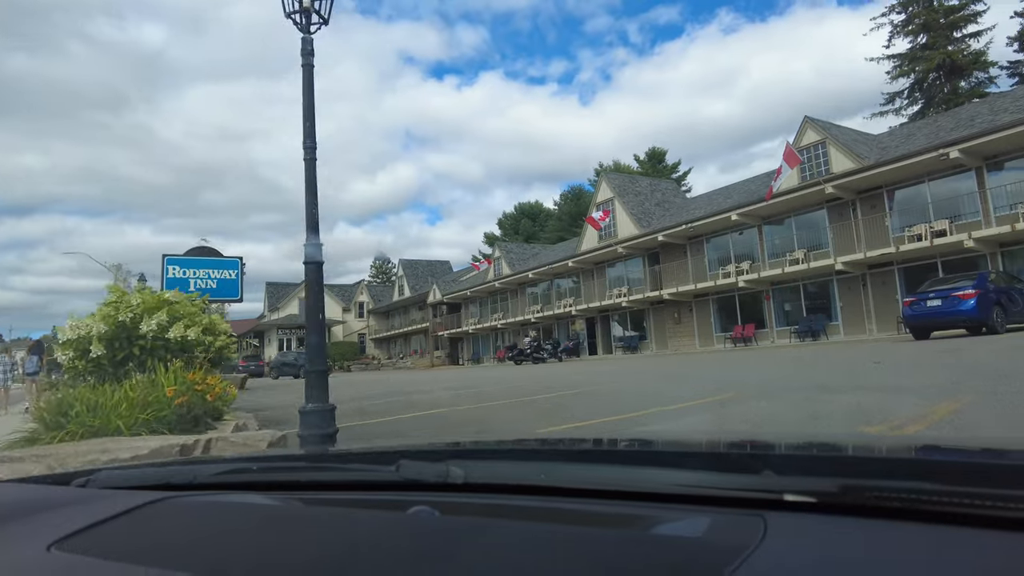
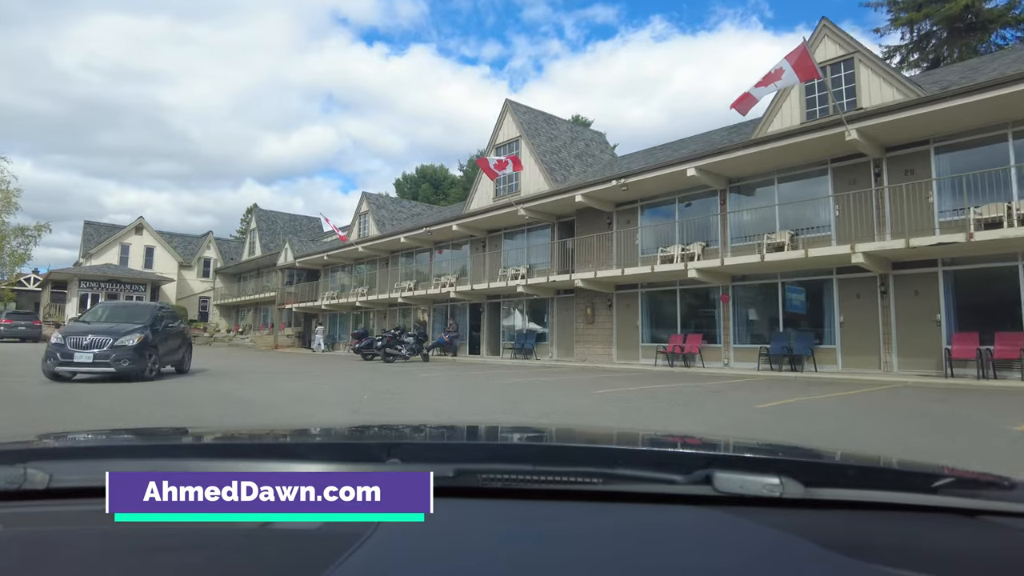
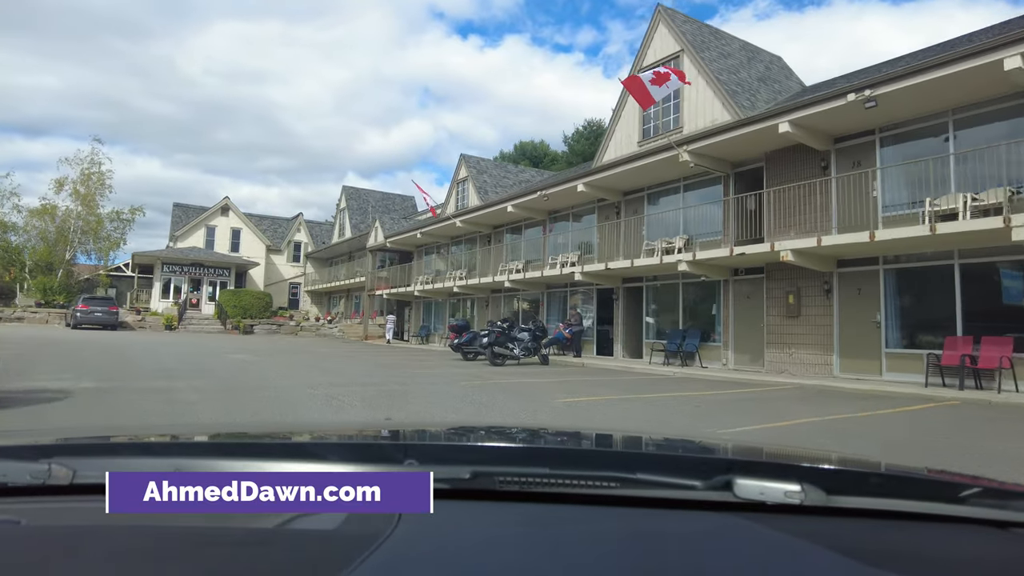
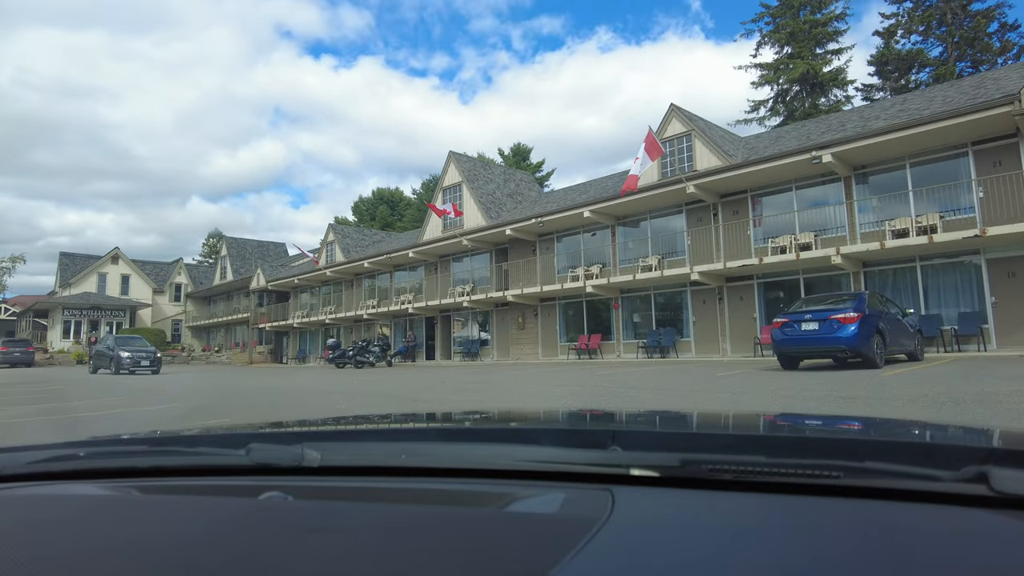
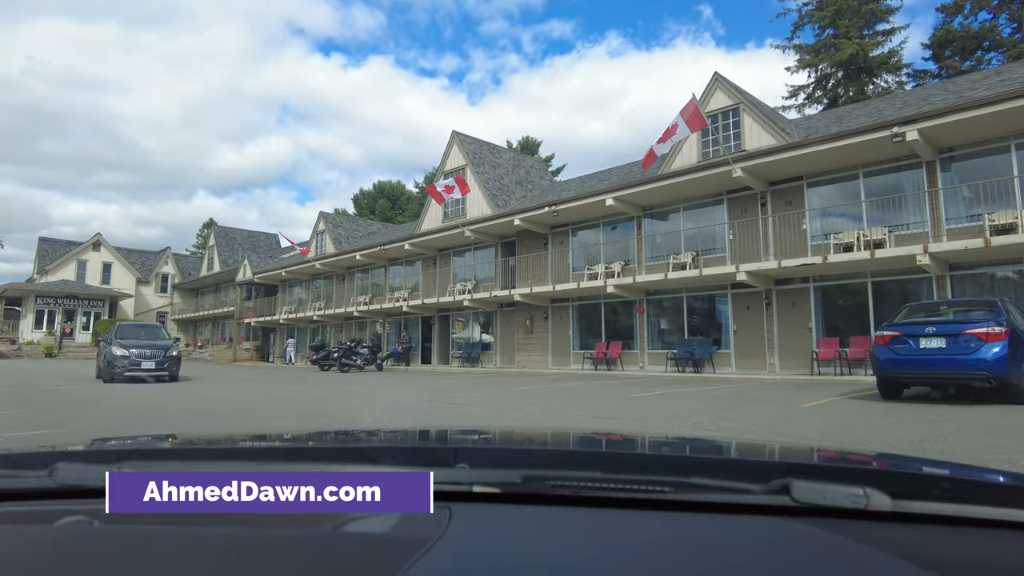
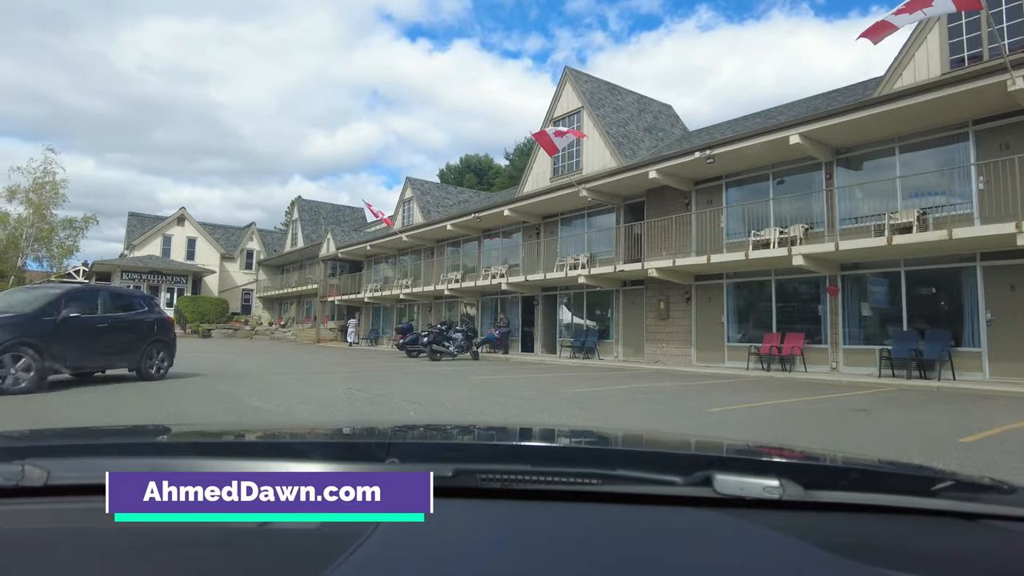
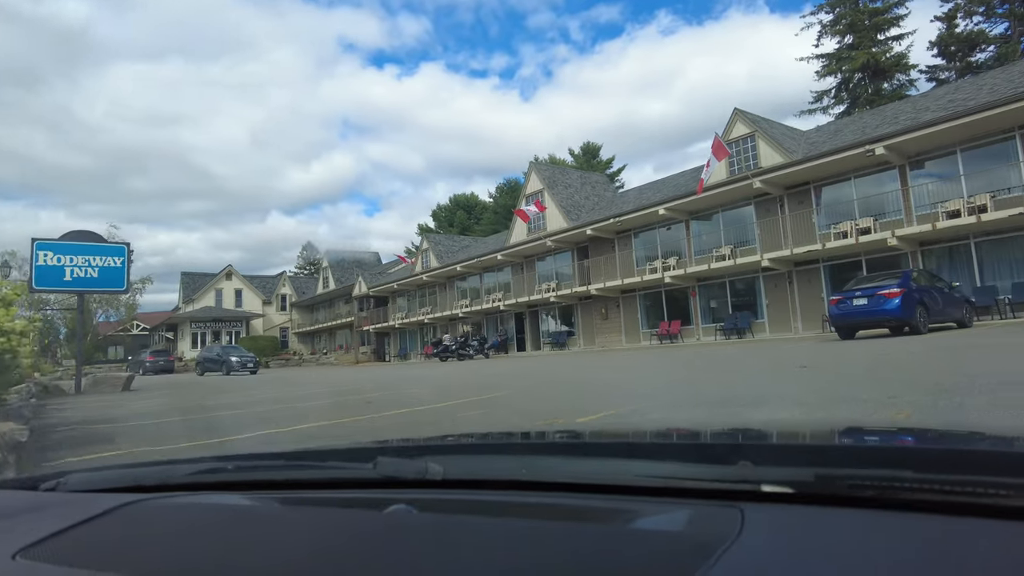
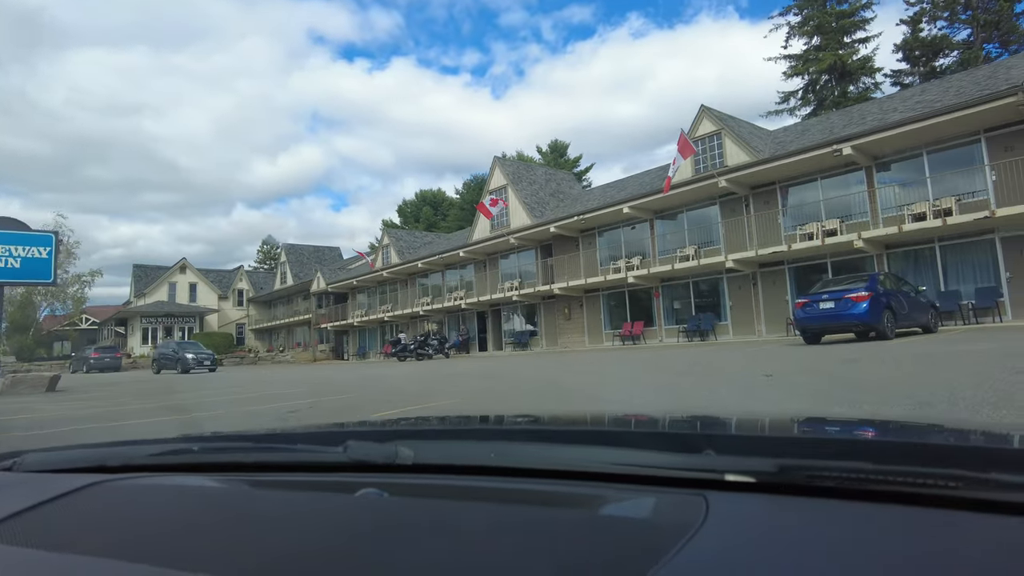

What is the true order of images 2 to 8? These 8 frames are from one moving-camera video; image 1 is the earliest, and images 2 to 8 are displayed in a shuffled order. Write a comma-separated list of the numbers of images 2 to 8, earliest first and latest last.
7, 8, 4, 5, 2, 6, 3
